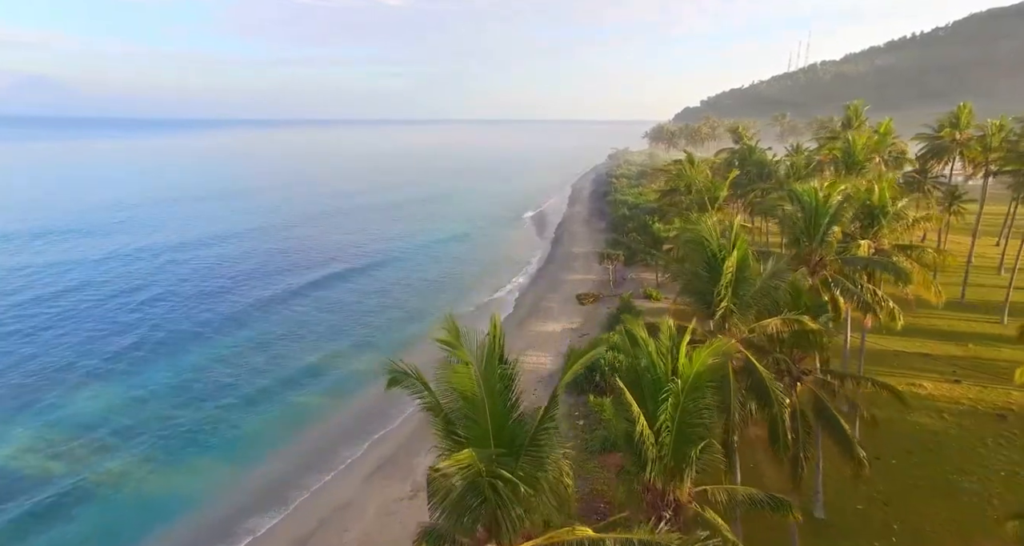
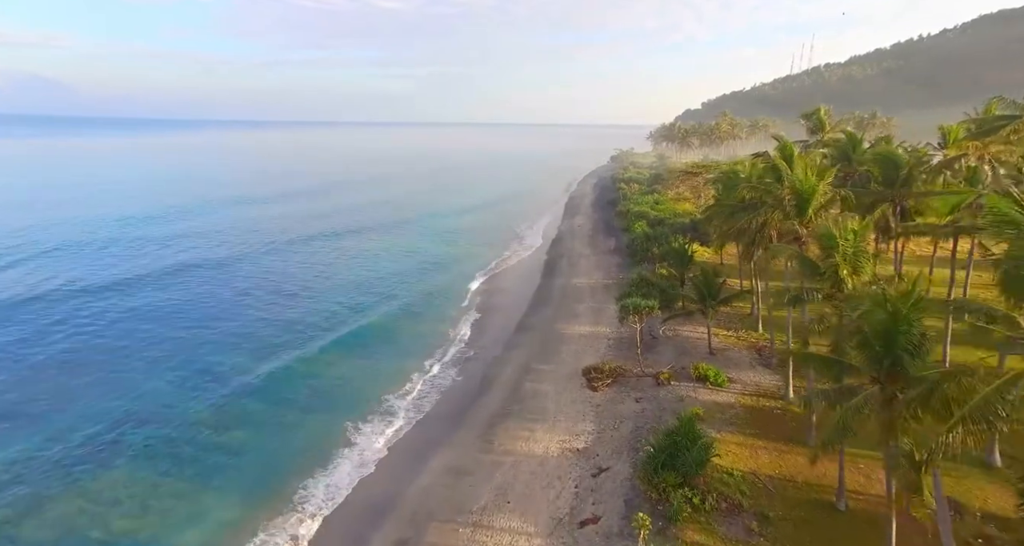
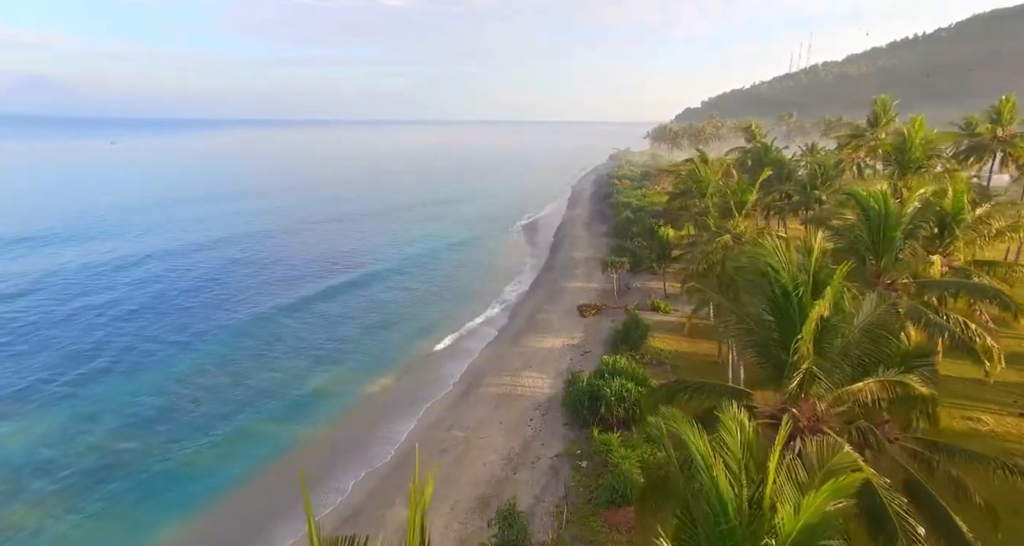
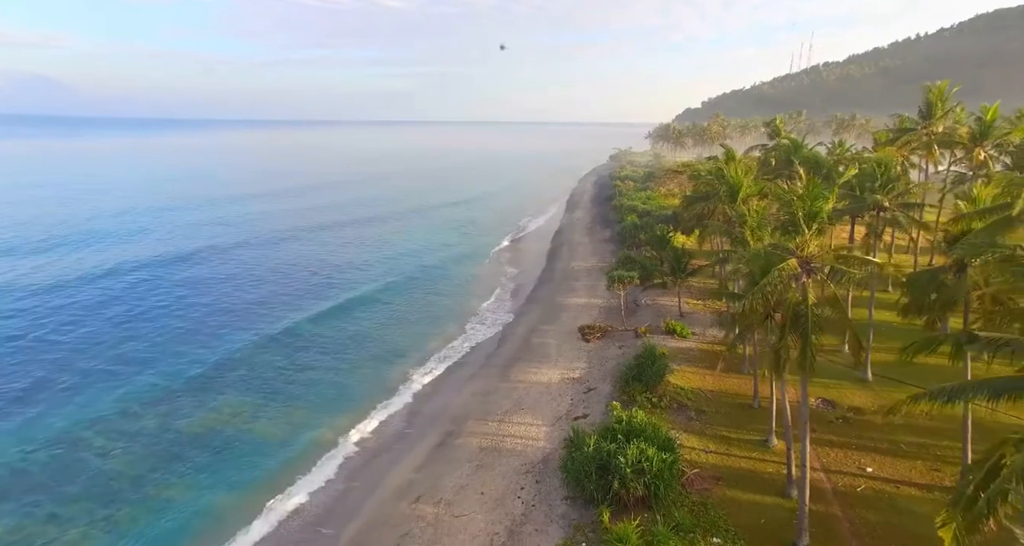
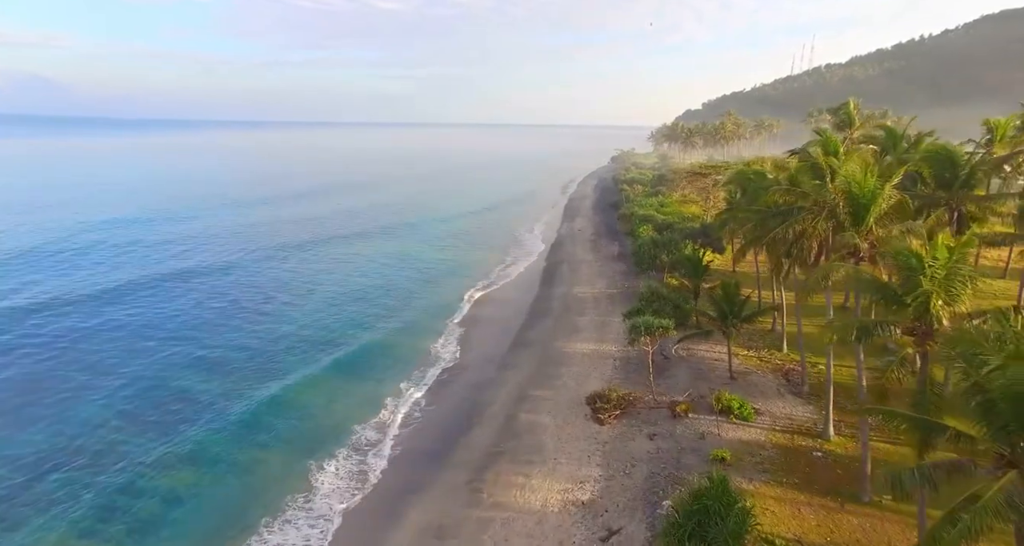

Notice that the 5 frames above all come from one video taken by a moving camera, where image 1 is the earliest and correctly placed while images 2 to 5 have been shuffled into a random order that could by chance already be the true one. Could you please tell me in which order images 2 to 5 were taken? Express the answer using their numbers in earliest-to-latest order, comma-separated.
3, 4, 2, 5
